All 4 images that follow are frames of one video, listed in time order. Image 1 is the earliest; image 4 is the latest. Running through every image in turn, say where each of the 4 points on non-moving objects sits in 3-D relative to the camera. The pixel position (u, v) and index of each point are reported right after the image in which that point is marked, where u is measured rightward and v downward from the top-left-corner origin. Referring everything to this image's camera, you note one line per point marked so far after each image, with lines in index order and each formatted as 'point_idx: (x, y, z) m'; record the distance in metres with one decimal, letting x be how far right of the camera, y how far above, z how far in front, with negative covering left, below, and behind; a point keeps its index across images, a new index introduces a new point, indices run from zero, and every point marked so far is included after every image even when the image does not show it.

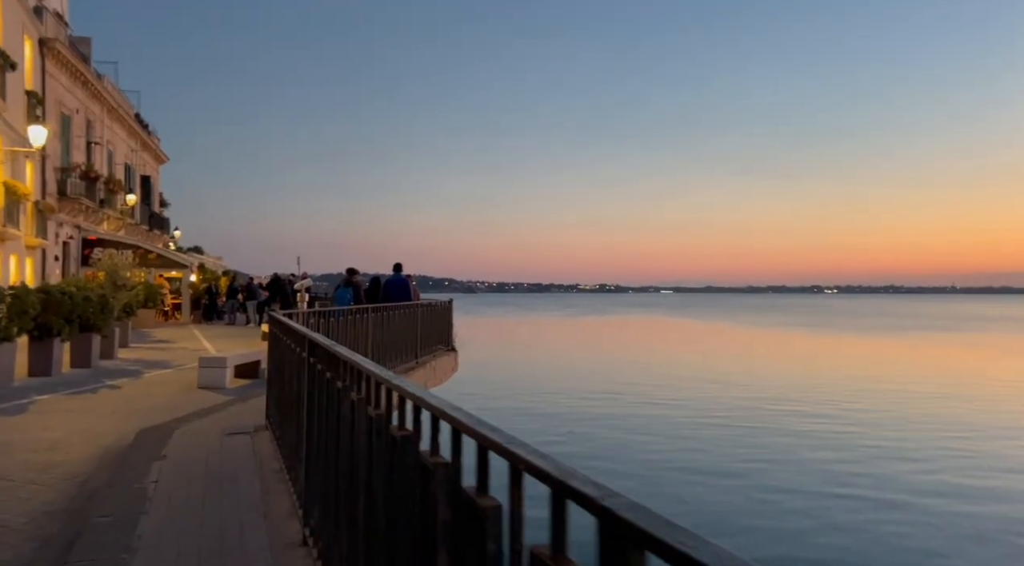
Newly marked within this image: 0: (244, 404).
0: (-3.5, -1.6, +9.7) m
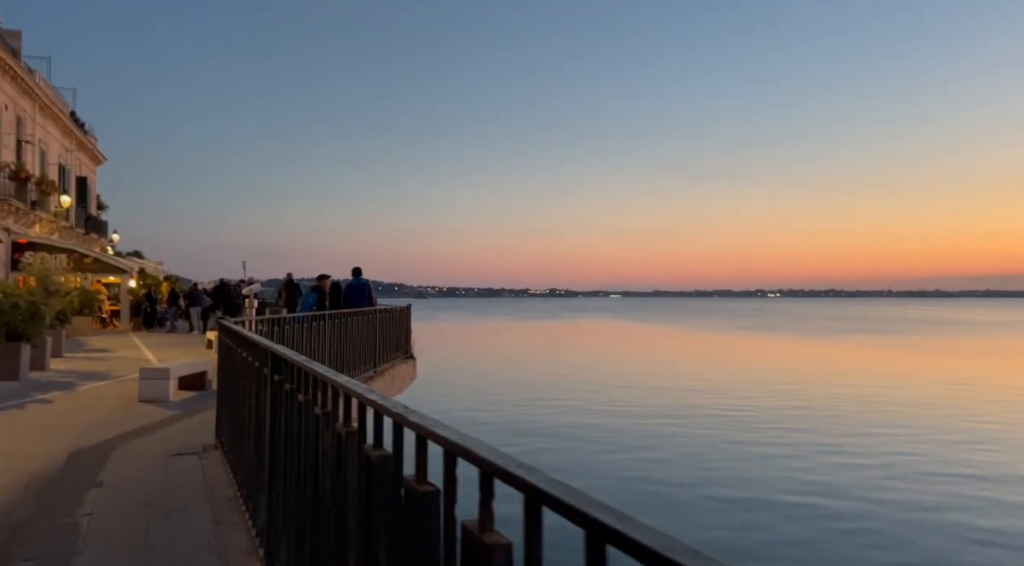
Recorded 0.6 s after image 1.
0: (-3.9, -1.6, +9.0) m
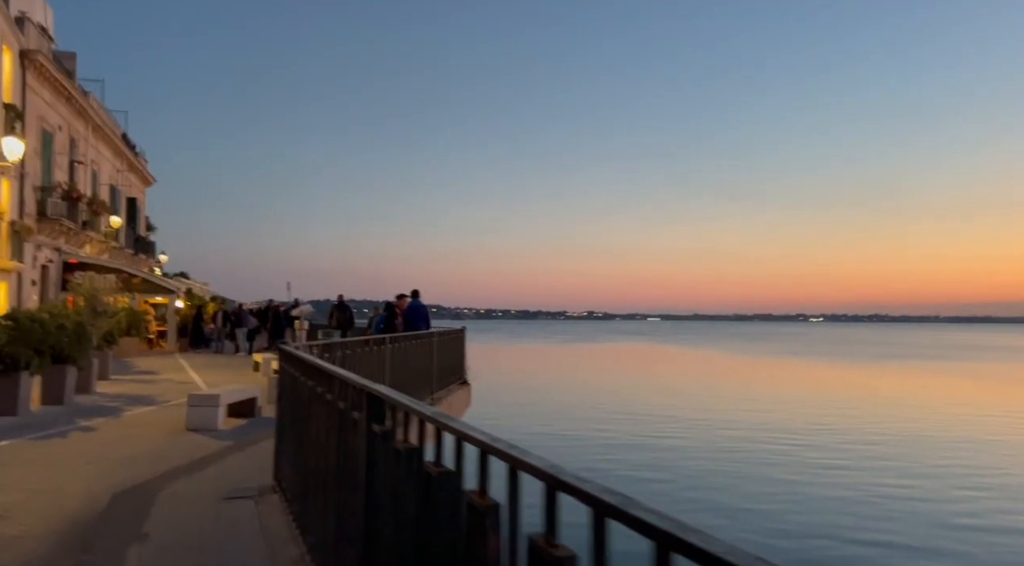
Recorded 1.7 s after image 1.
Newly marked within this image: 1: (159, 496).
0: (-3.0, -1.9, +8.2) m
1: (-3.0, -1.8, +6.3) m
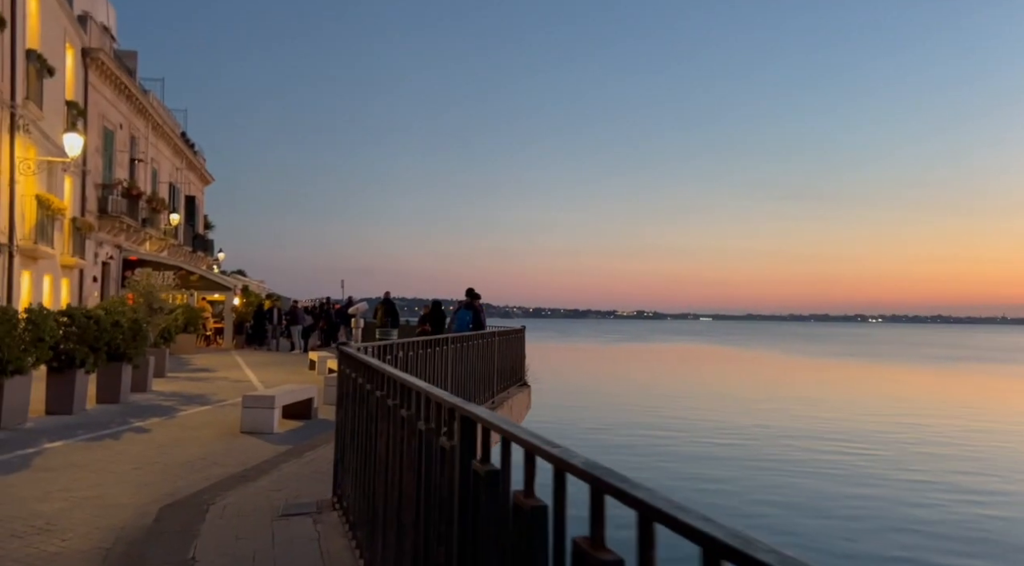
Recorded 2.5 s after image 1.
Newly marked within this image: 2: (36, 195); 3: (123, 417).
0: (-2.2, -1.8, +7.7) m
1: (-2.3, -1.7, +5.7) m
2: (-11.2, +2.1, +17.5) m
3: (-5.7, -2.0, +11.0) m
